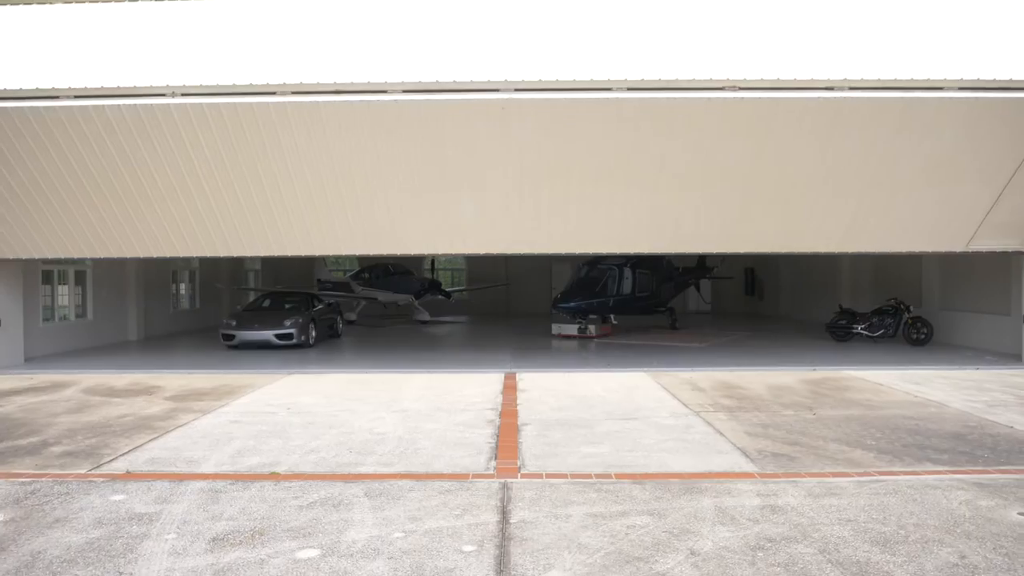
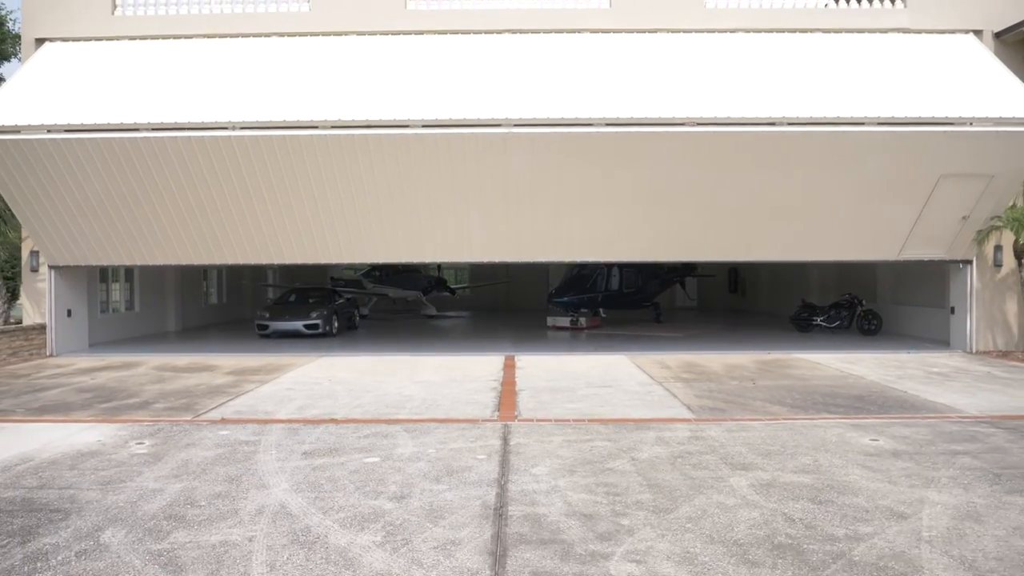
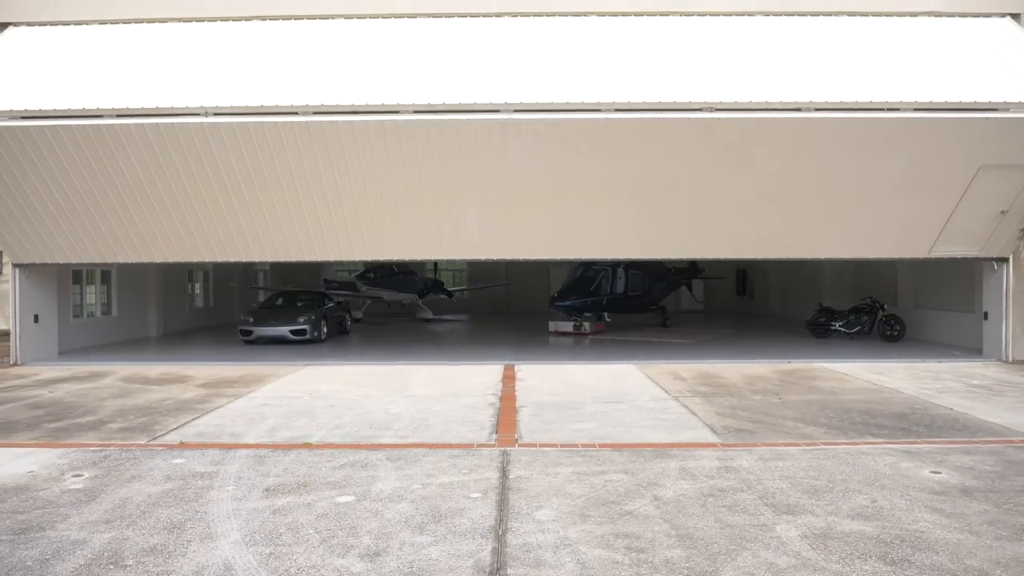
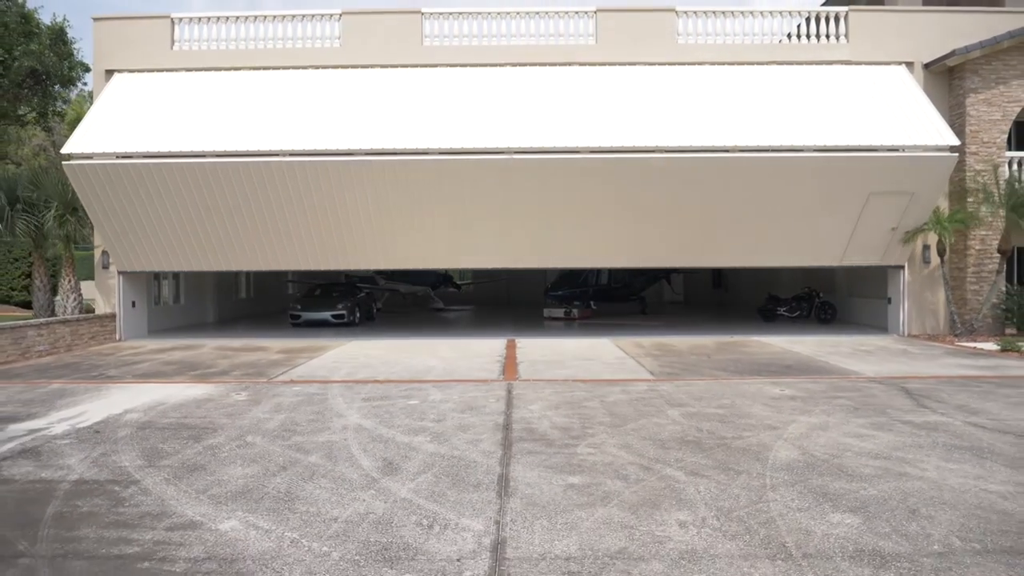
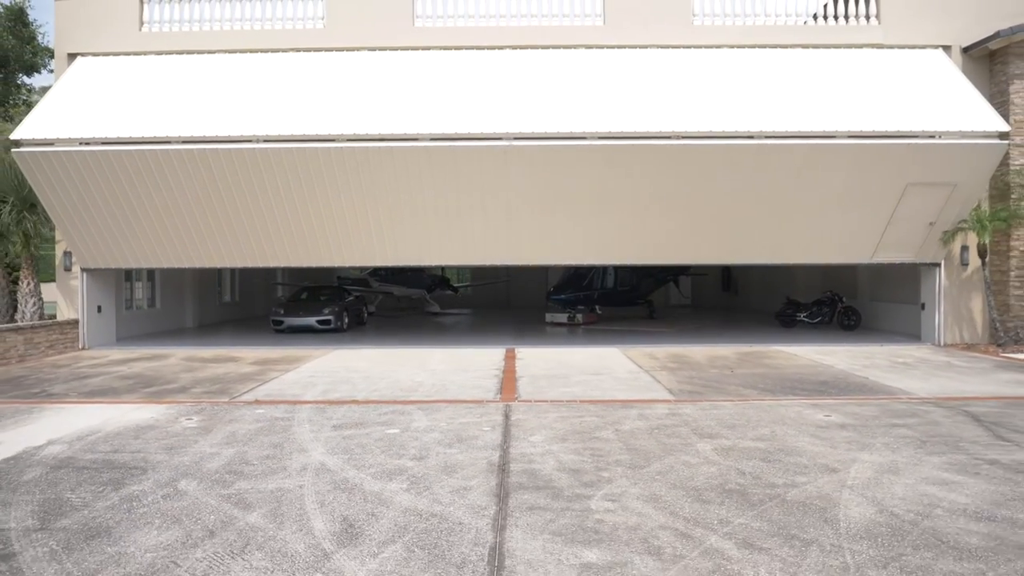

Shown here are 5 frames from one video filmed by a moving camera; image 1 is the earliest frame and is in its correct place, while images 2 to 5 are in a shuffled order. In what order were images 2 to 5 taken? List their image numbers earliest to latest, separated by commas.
3, 2, 5, 4
